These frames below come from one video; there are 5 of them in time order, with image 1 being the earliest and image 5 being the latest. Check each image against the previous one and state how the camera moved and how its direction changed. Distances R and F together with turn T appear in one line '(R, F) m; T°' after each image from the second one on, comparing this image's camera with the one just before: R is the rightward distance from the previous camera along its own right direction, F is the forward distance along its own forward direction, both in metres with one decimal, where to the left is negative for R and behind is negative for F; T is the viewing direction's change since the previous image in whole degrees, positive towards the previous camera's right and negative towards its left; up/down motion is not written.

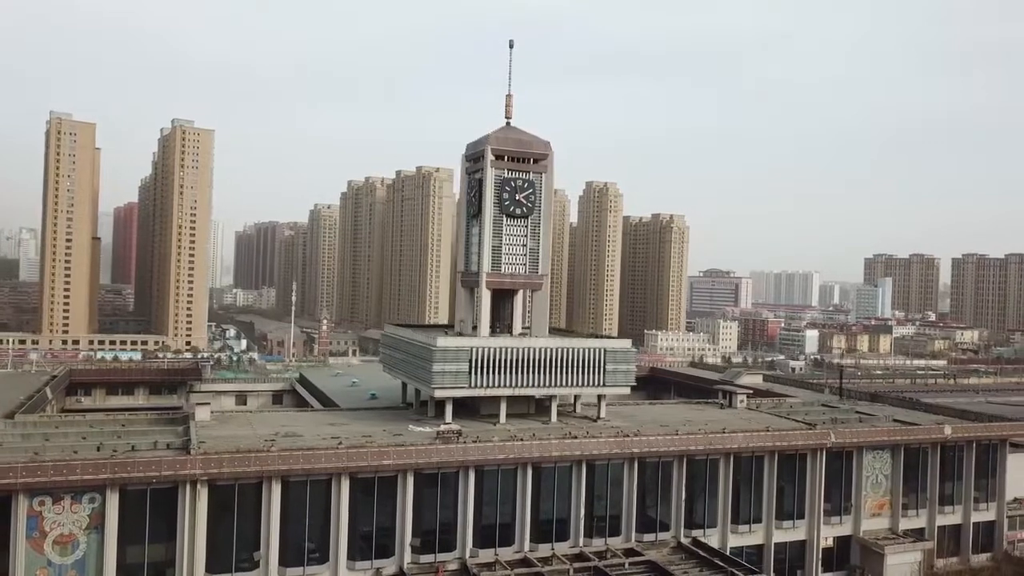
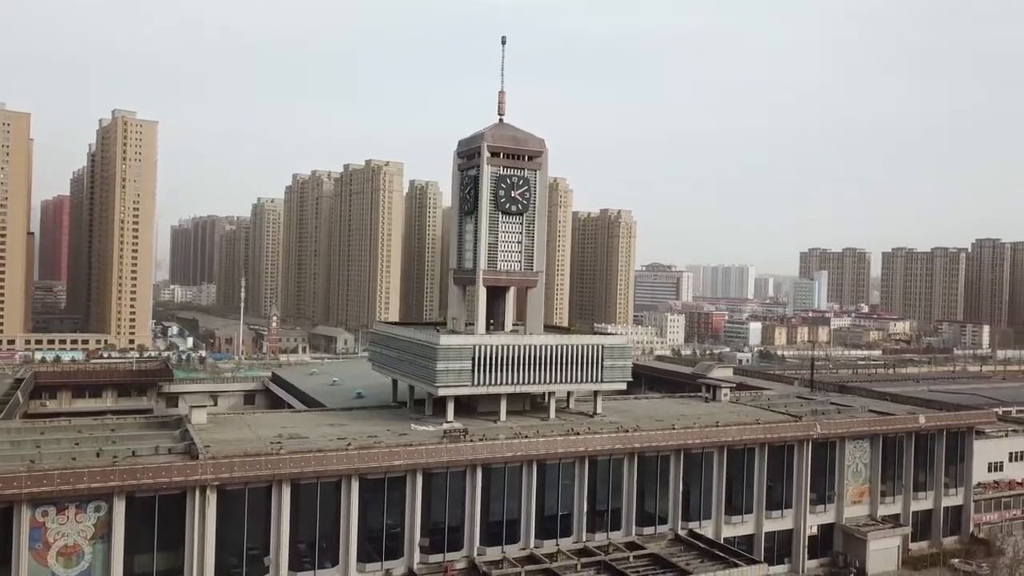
(-2.2, +0.1) m; +4°
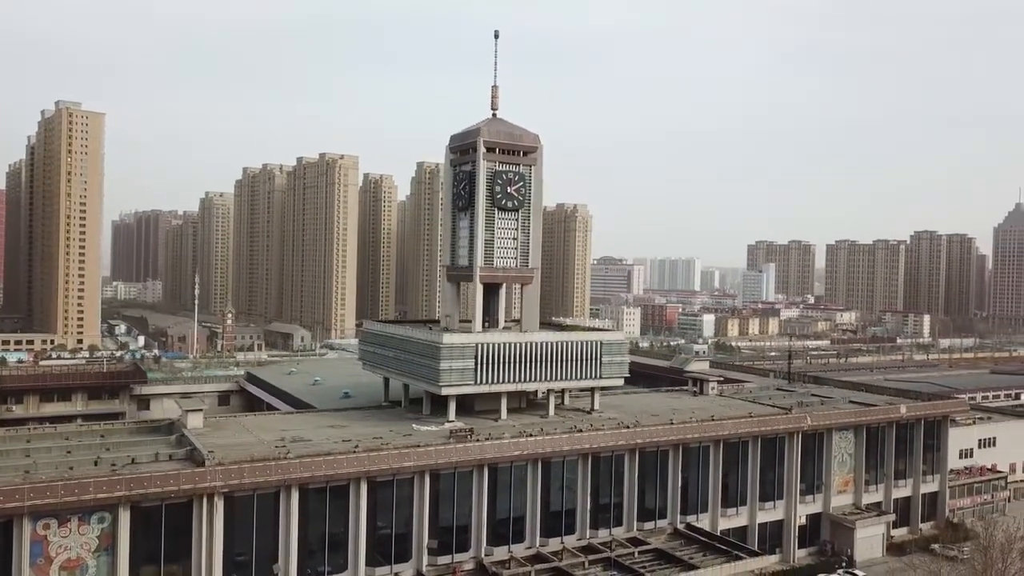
(-1.8, +0.3) m; +4°
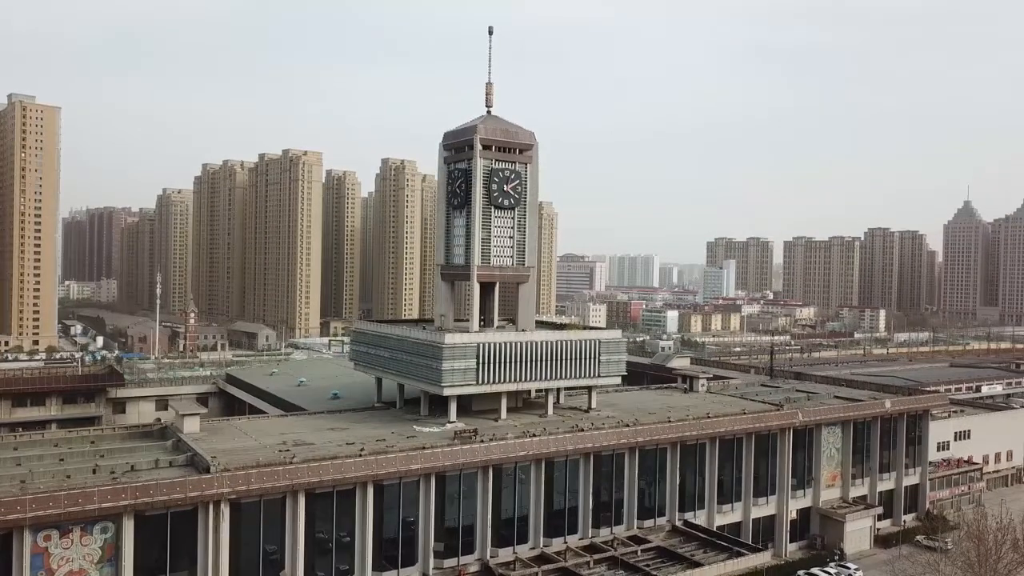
(-1.4, +0.3) m; +3°
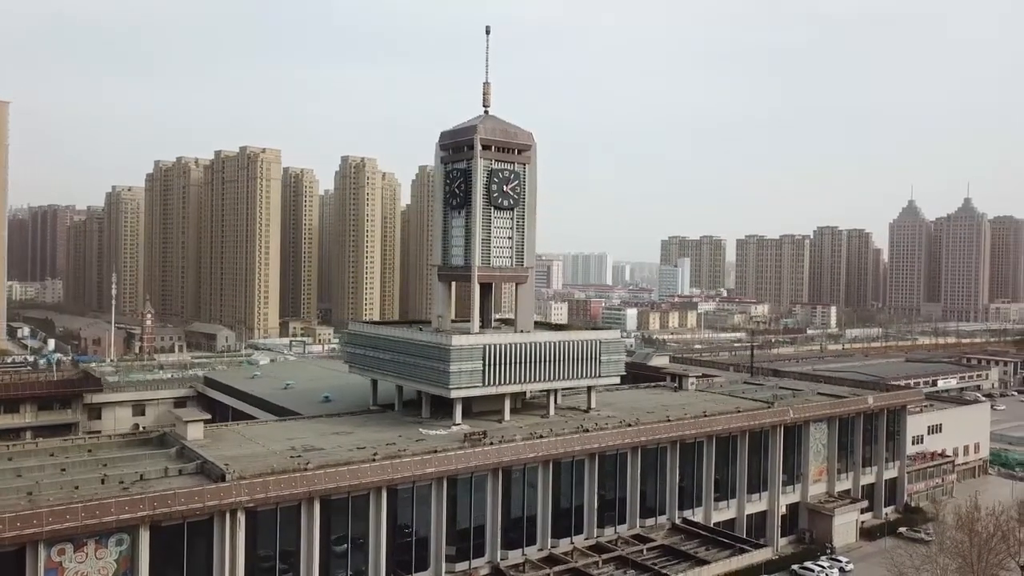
(-1.8, +0.1) m; +3°
